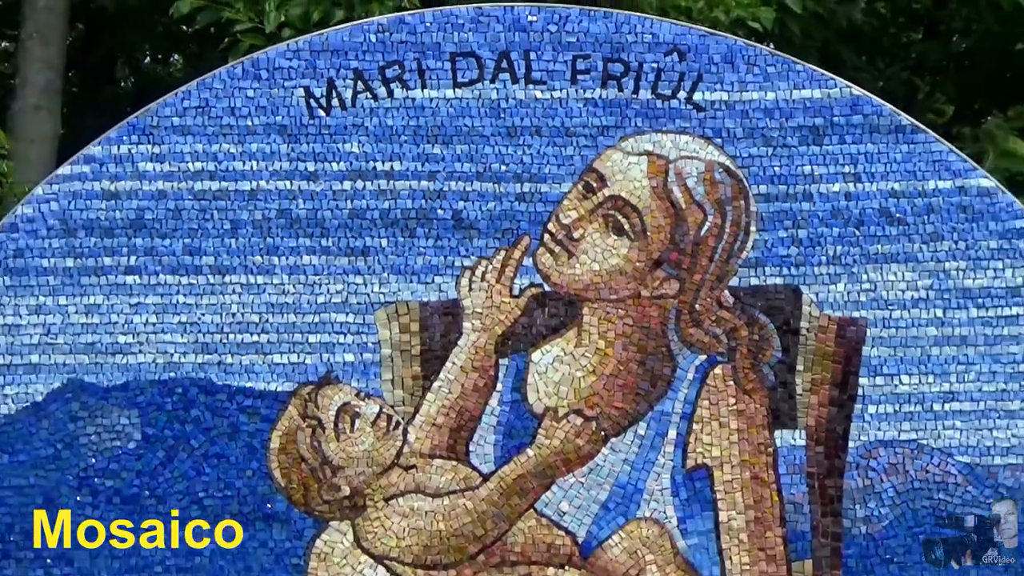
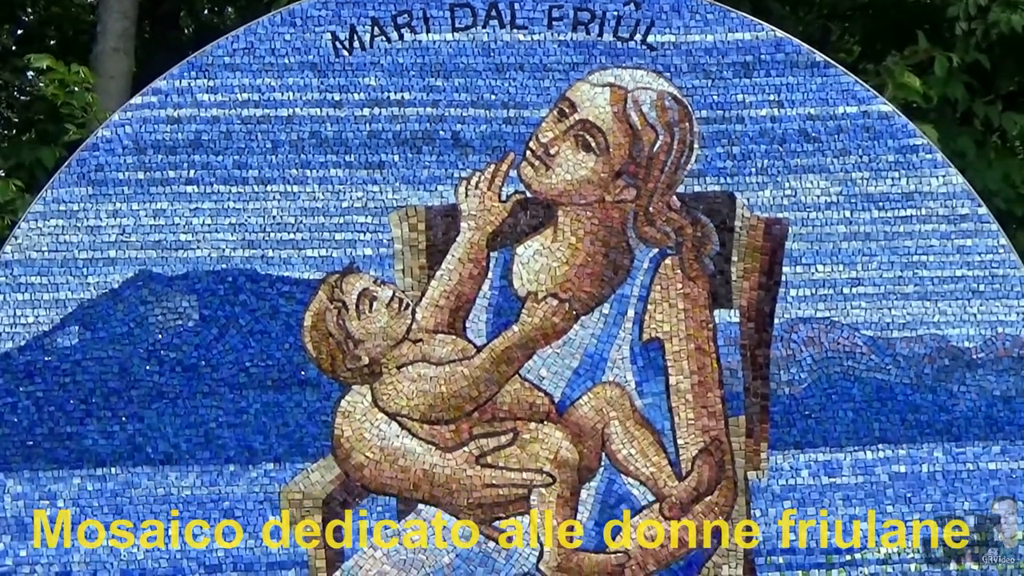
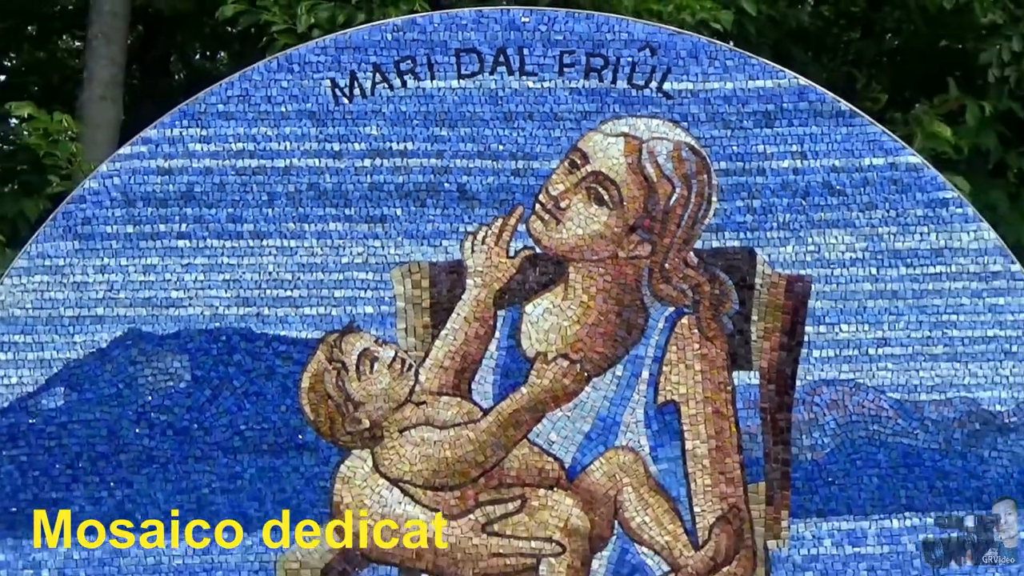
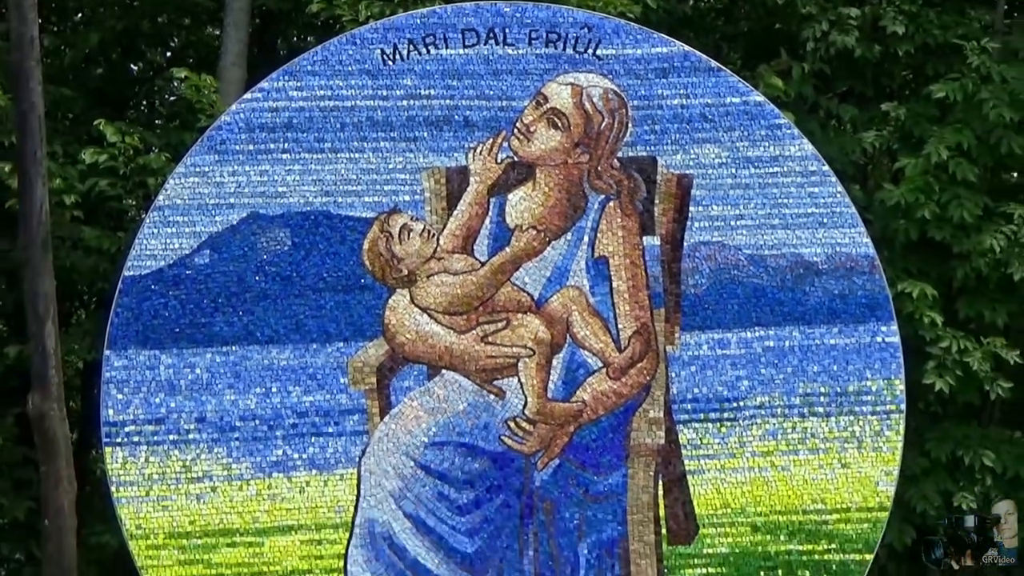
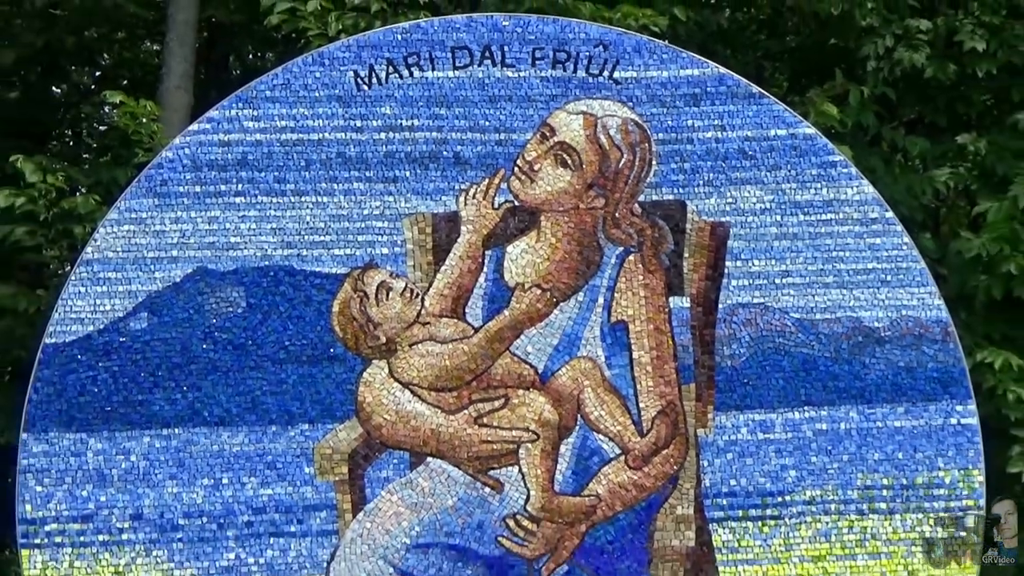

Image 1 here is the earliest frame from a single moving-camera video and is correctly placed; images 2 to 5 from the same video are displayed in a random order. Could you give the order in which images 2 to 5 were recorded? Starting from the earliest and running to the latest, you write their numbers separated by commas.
3, 2, 5, 4
